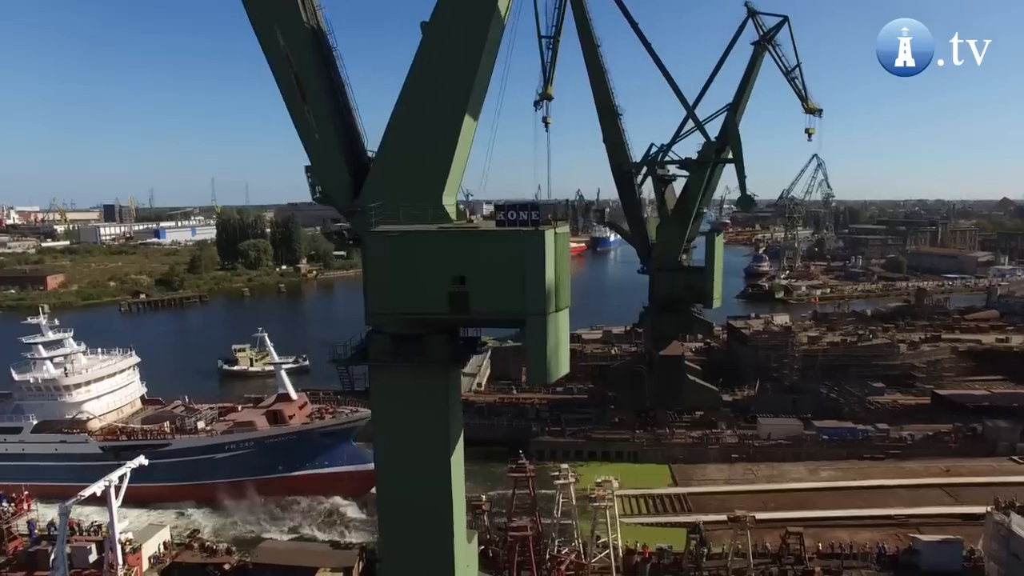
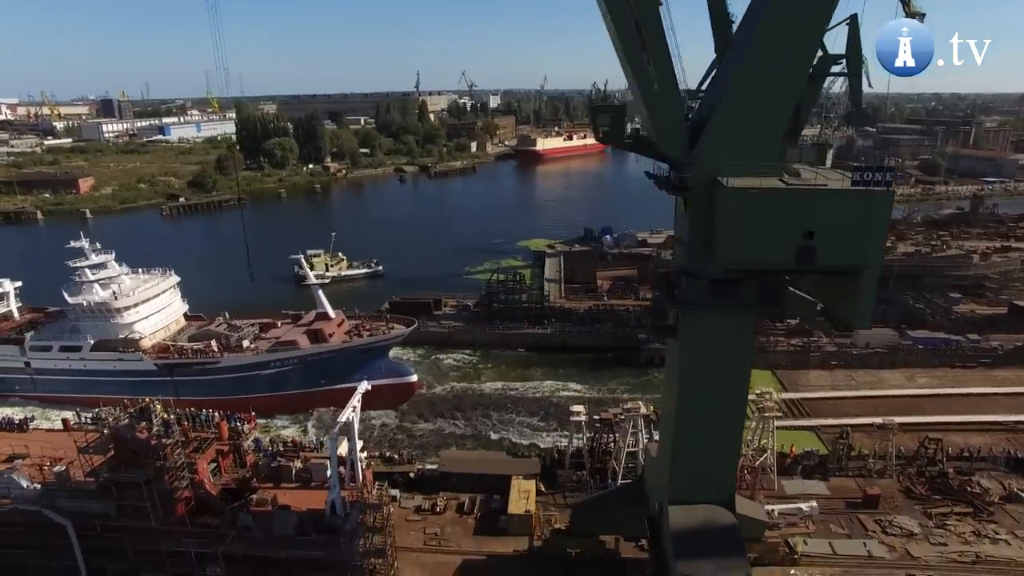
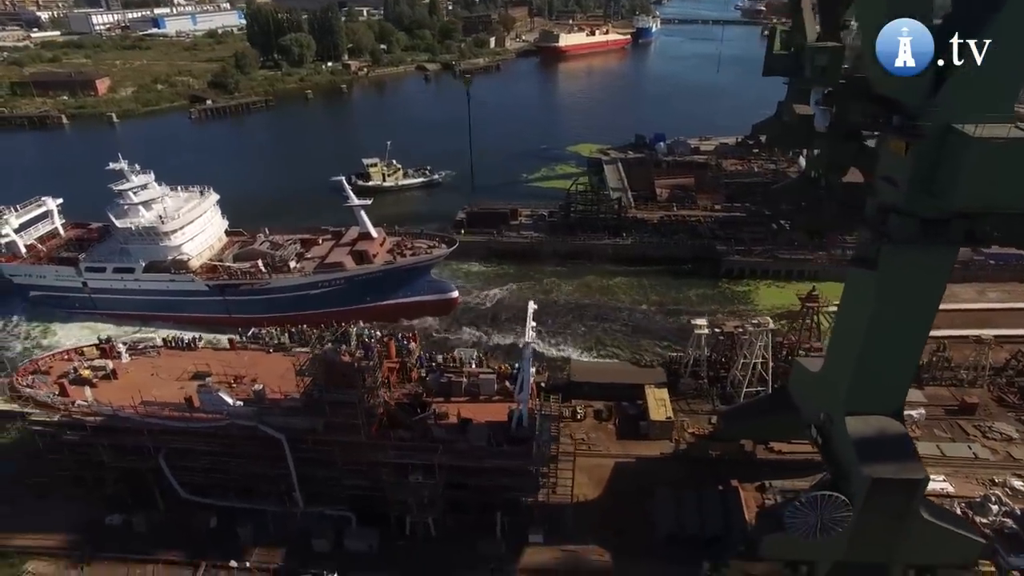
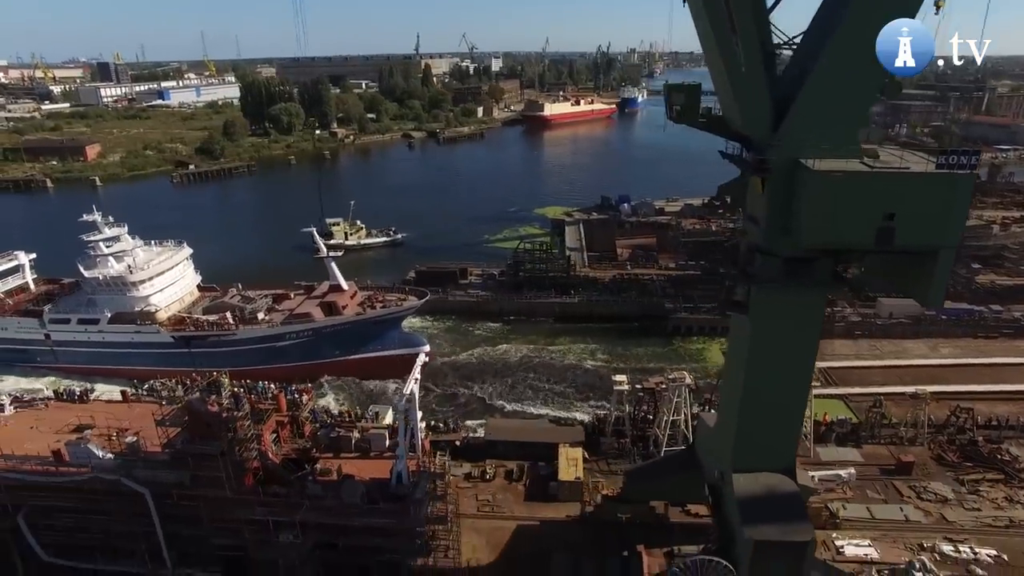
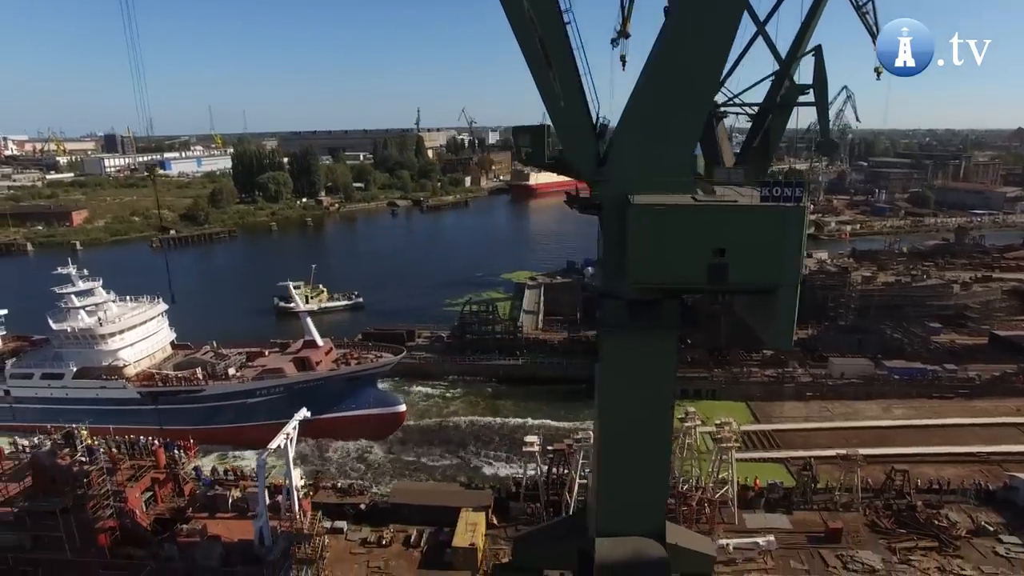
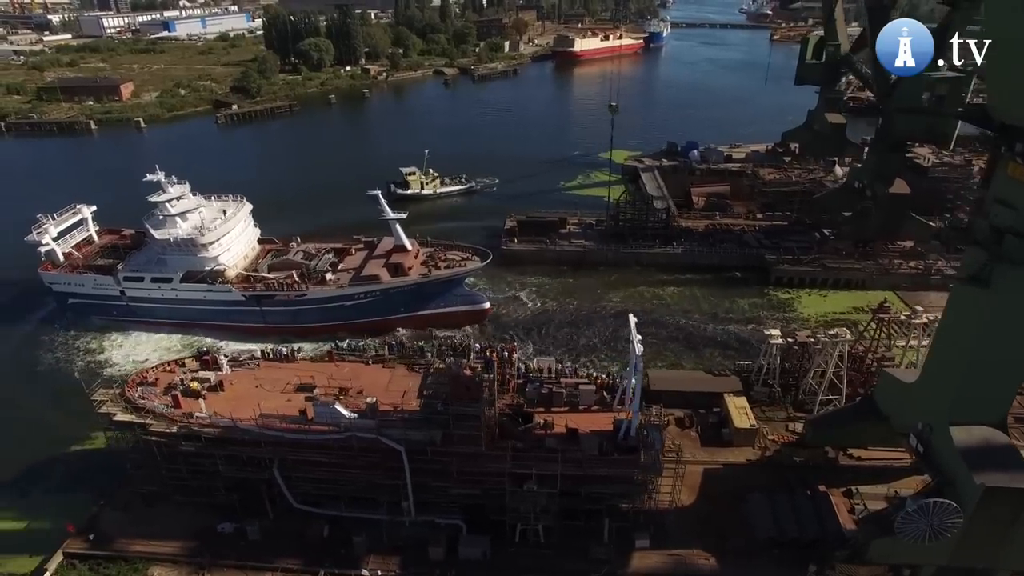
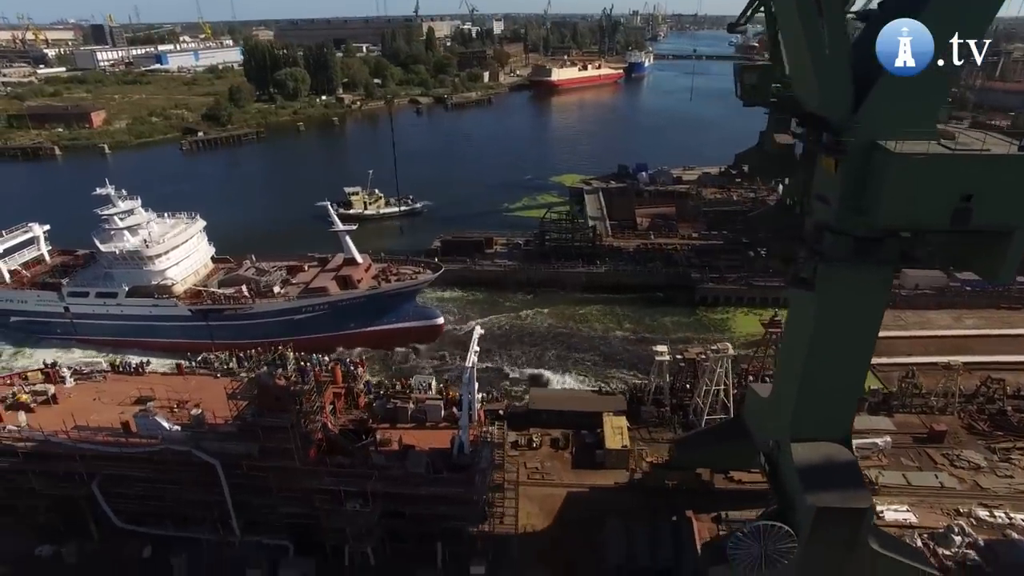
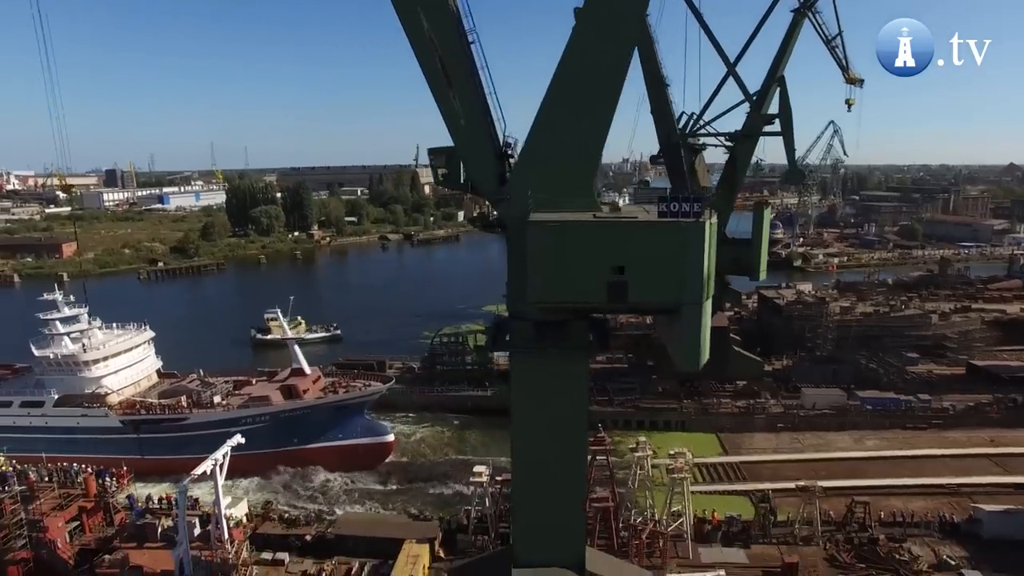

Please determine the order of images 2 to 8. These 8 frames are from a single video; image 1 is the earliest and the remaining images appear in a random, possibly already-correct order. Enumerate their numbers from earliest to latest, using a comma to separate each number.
8, 5, 2, 4, 7, 3, 6
